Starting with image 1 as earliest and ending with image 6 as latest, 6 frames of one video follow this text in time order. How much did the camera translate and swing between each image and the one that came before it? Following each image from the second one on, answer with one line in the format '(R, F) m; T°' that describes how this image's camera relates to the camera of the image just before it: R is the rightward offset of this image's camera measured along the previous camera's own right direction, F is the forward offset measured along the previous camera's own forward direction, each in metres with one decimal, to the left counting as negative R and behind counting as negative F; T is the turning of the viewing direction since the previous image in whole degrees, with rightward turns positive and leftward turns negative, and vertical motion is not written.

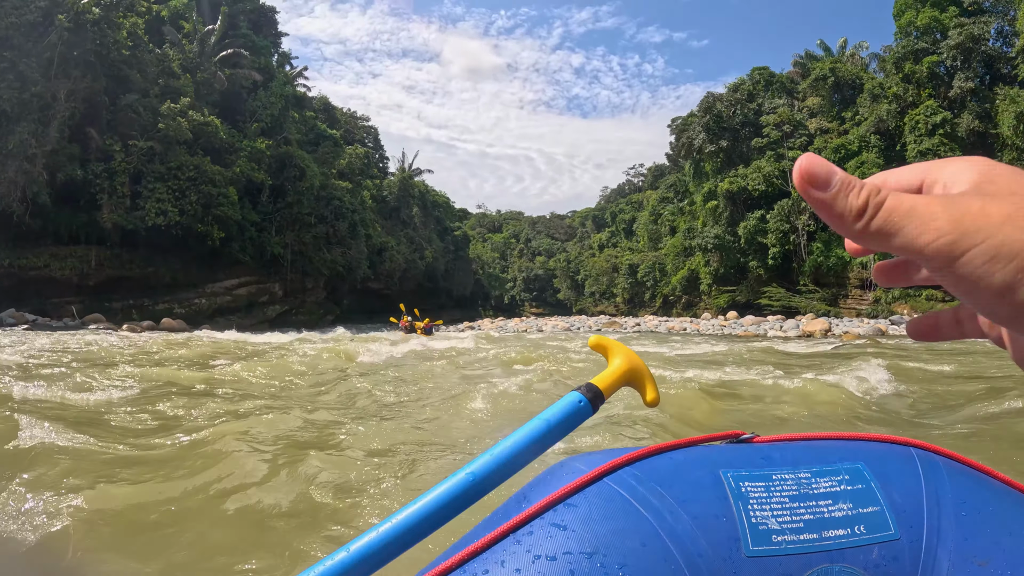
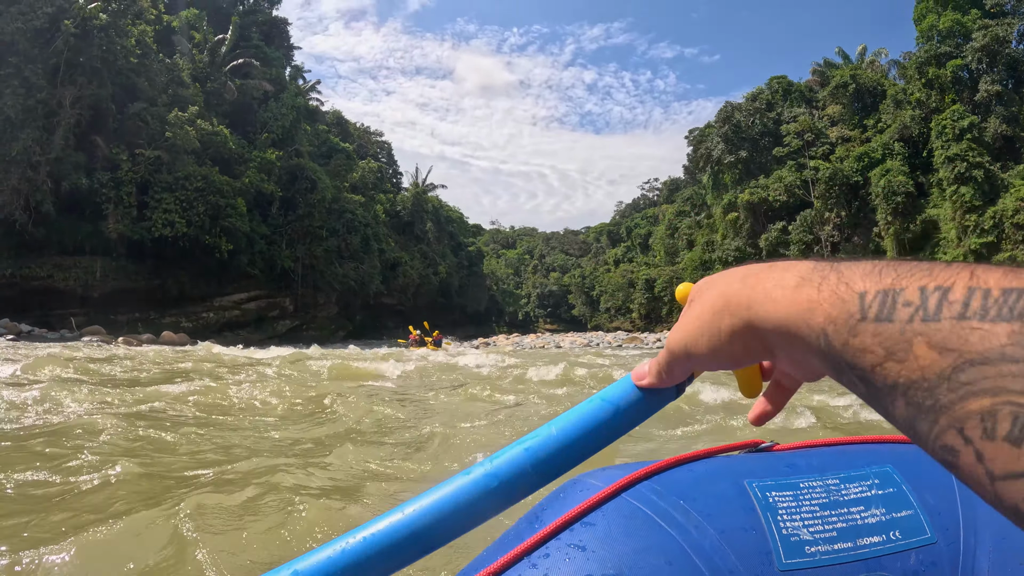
(0.0, +0.6) m; -1°
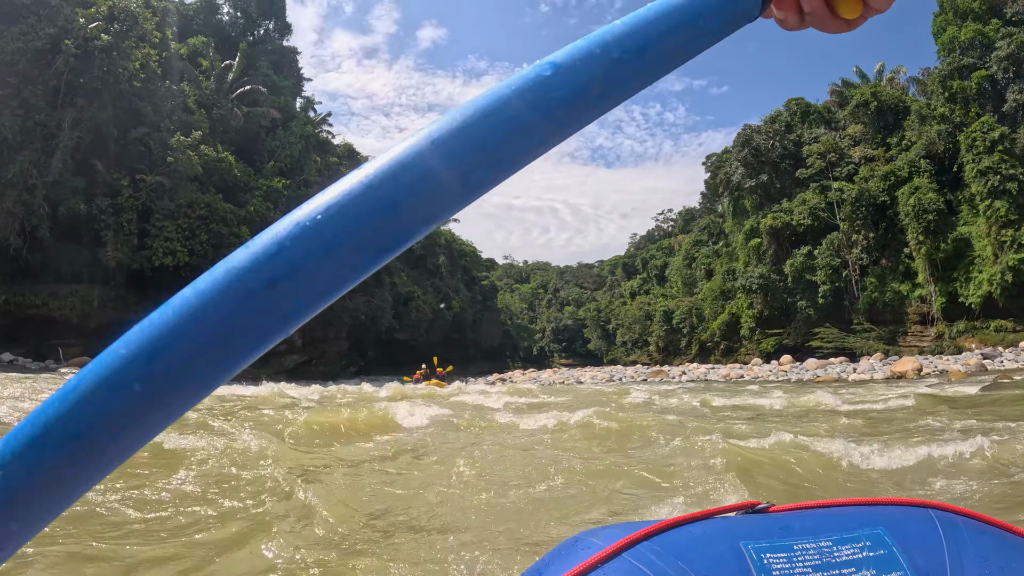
(0.0, +0.9) m; -1°
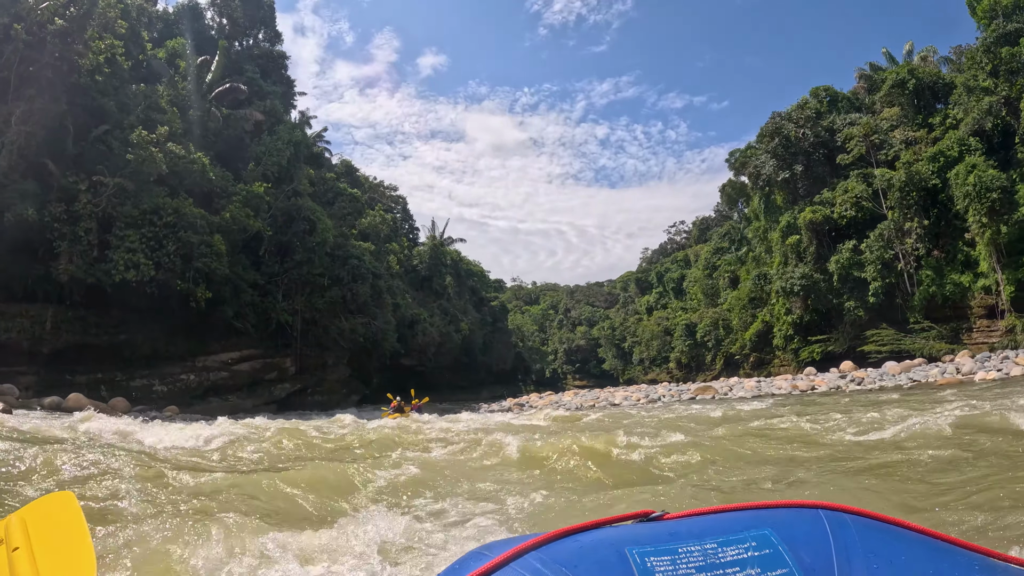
(-0.2, +2.2) m; -1°
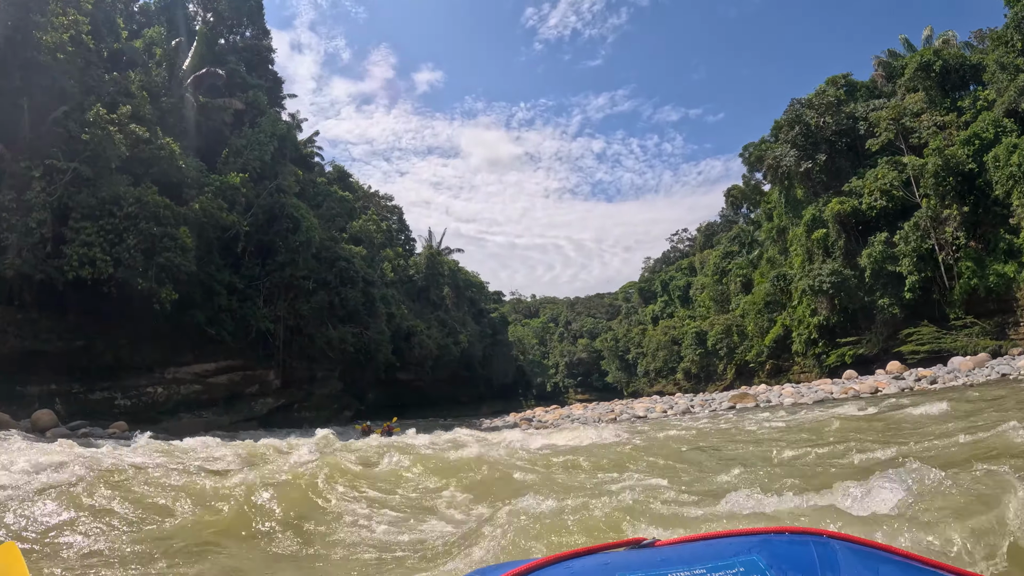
(-0.2, +1.6) m; 0°
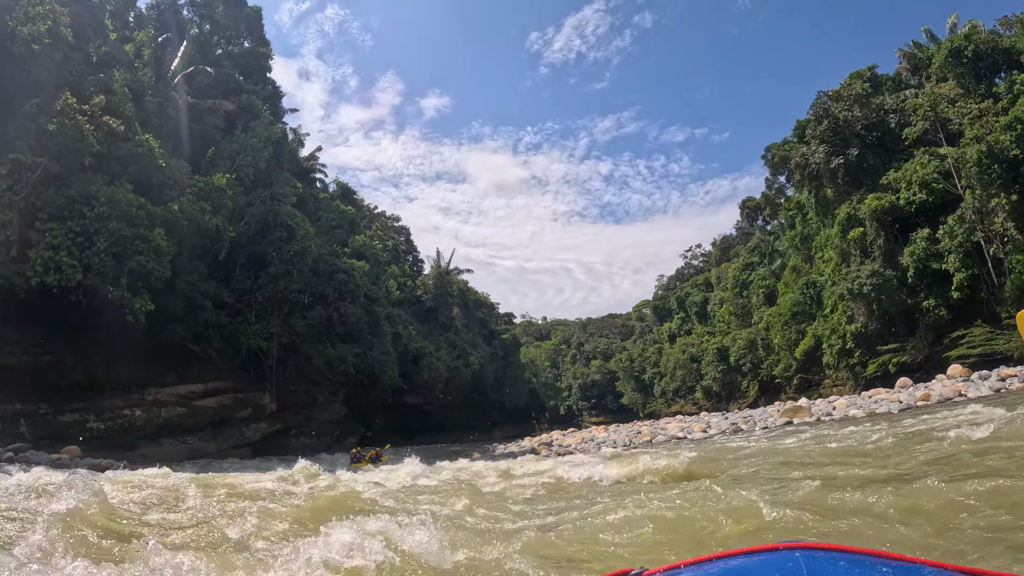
(-0.1, +1.3) m; -1°
